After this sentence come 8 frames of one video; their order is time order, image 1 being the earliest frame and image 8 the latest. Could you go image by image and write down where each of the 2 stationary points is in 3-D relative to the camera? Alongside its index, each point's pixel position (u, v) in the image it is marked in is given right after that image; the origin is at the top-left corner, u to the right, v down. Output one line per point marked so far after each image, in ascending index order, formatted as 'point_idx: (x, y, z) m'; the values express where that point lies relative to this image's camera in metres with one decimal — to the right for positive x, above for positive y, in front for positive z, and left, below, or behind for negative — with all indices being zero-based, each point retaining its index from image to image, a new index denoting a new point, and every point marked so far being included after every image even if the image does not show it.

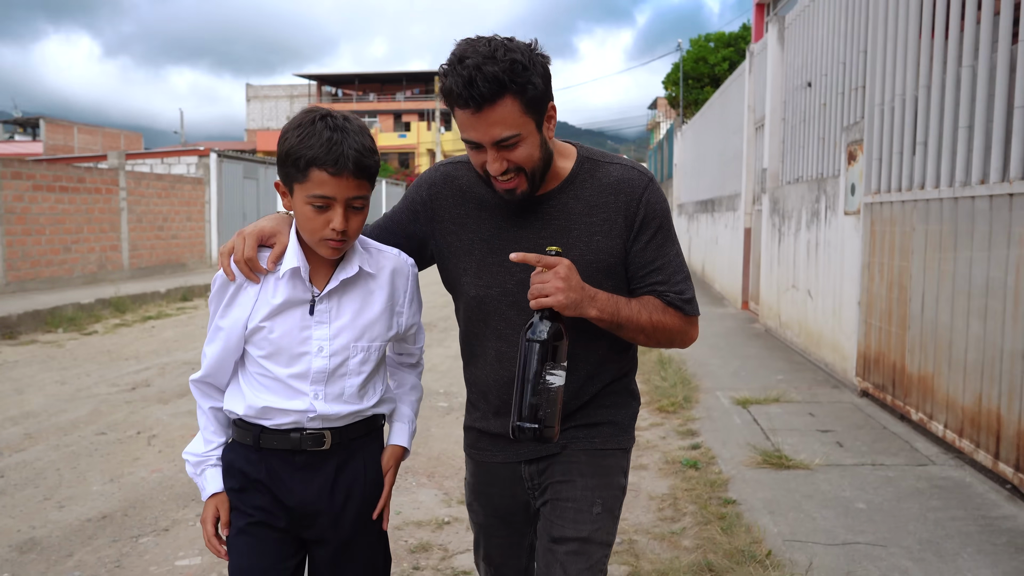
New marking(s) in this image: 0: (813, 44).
0: (+2.9, +2.4, +8.1) m
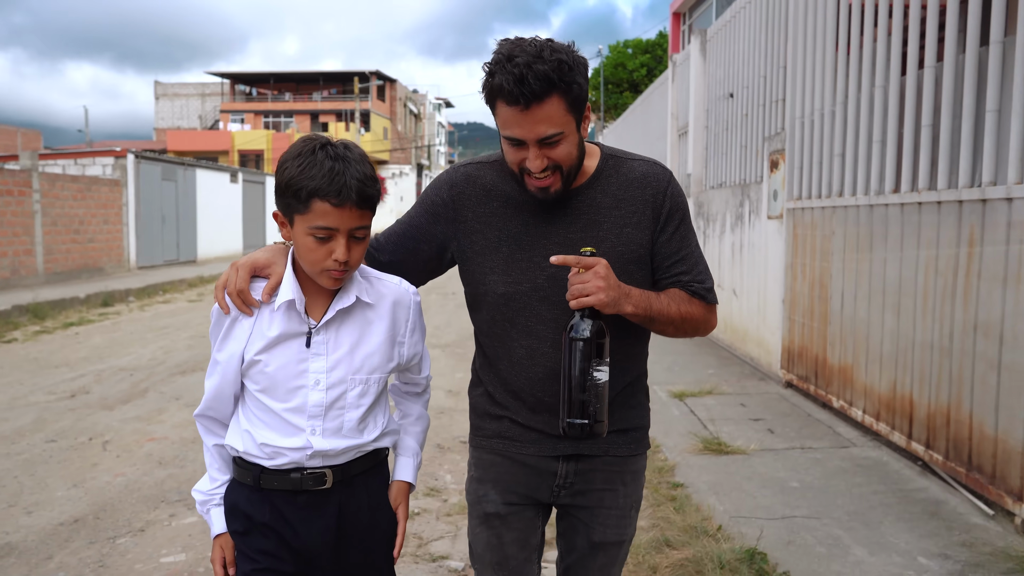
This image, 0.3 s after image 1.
0: (+2.3, +2.4, +8.6) m
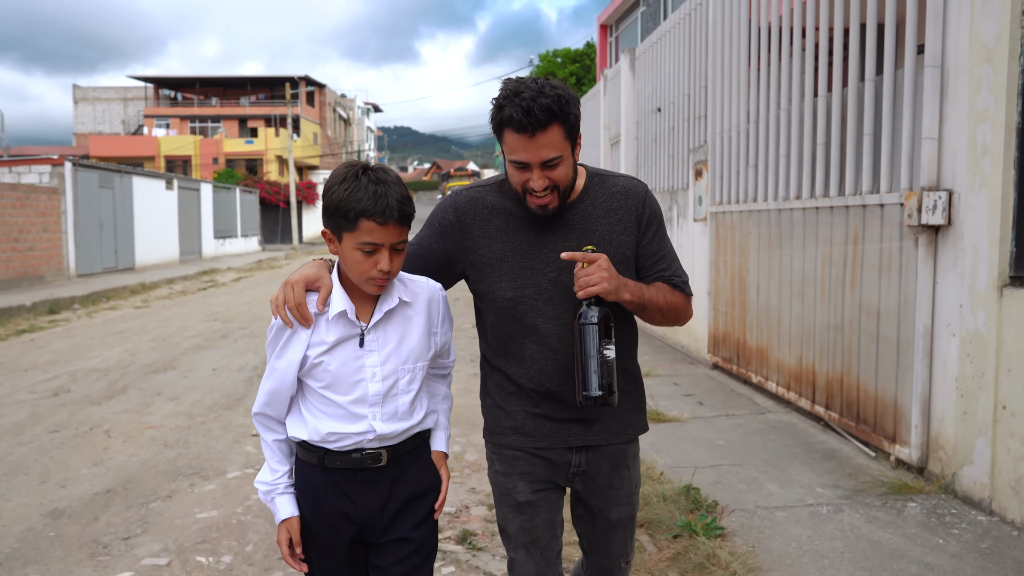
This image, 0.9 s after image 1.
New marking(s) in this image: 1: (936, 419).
0: (+1.7, +2.5, +9.5) m
1: (+2.0, -0.6, +3.9) m
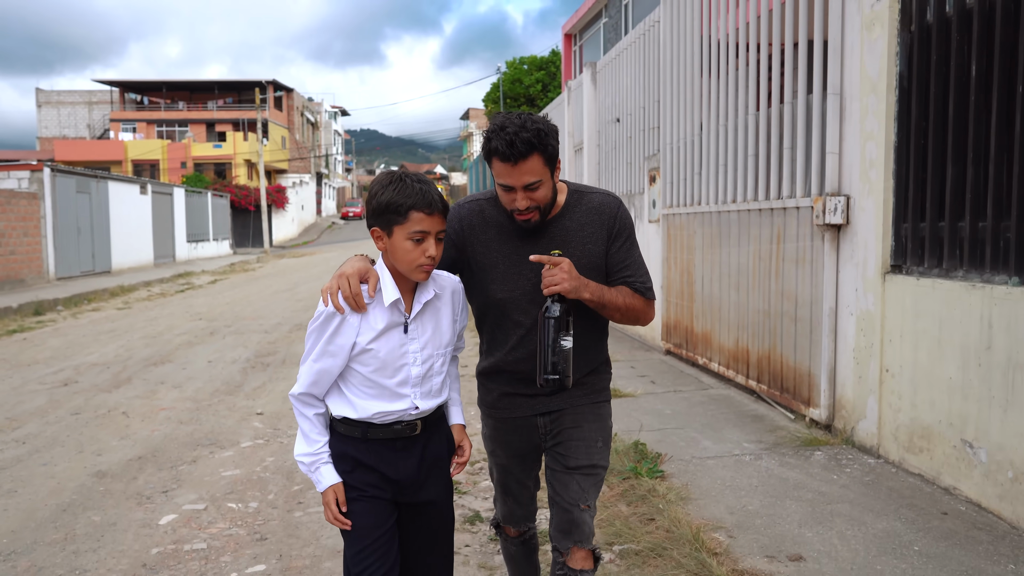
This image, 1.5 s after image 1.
0: (+1.3, +2.5, +10.3) m
1: (+1.9, -0.6, +4.8) m
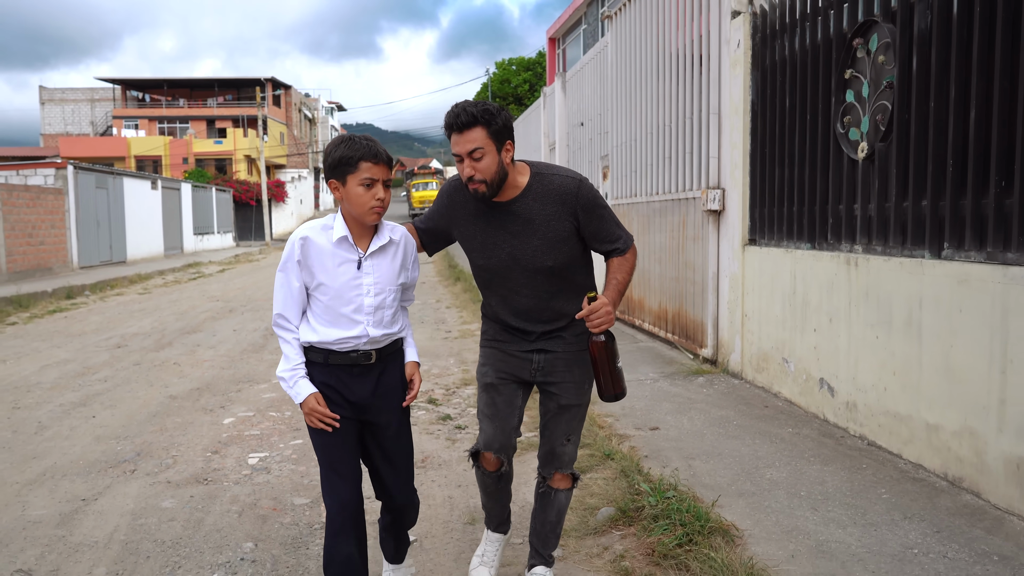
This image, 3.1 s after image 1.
0: (+1.0, +2.8, +12.0) m
1: (+1.6, -0.3, +6.5) m
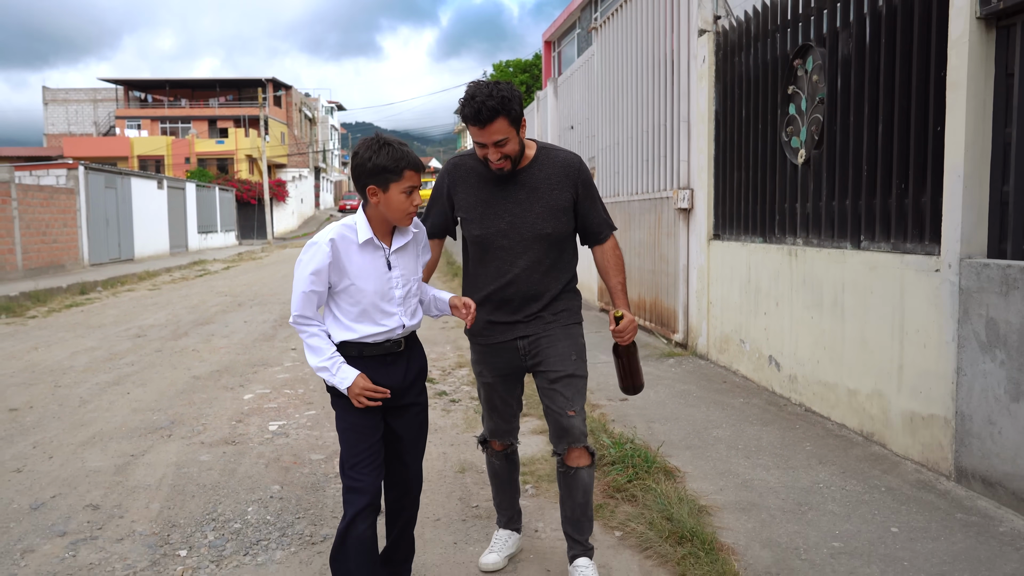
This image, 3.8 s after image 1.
0: (+0.9, +2.9, +12.7) m
1: (+1.5, -0.2, +7.2) m
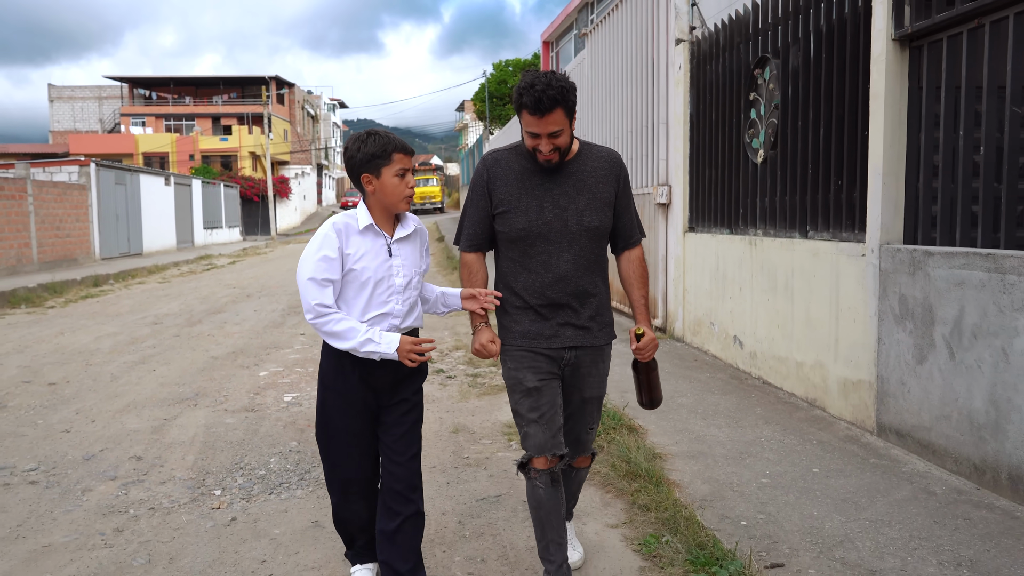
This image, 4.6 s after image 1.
0: (+0.9, +3.0, +13.3) m
1: (+1.5, -0.1, +7.8) m
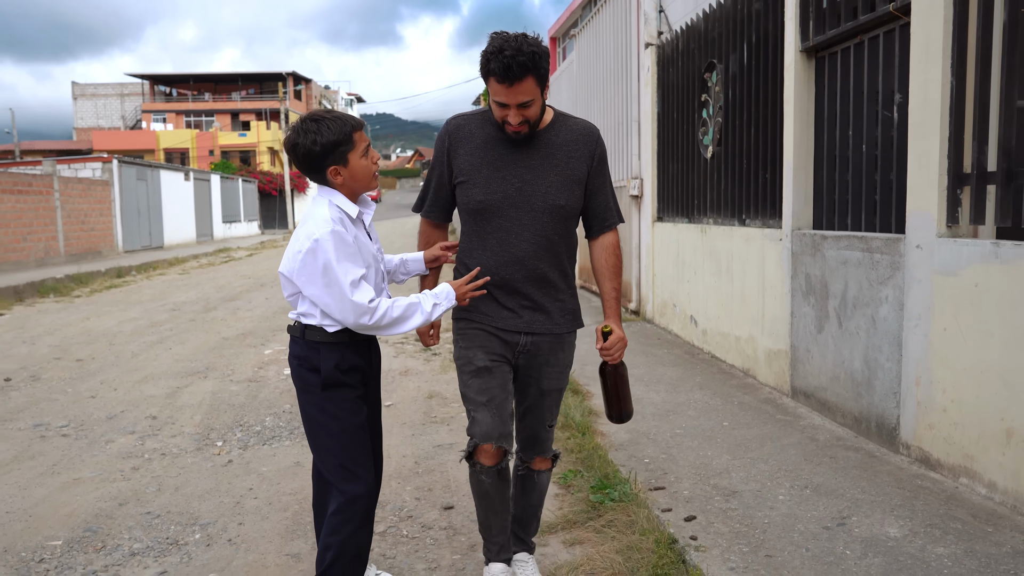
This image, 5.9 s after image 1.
0: (+0.8, +3.2, +13.9) m
1: (+1.3, 0.0, +8.4) m
